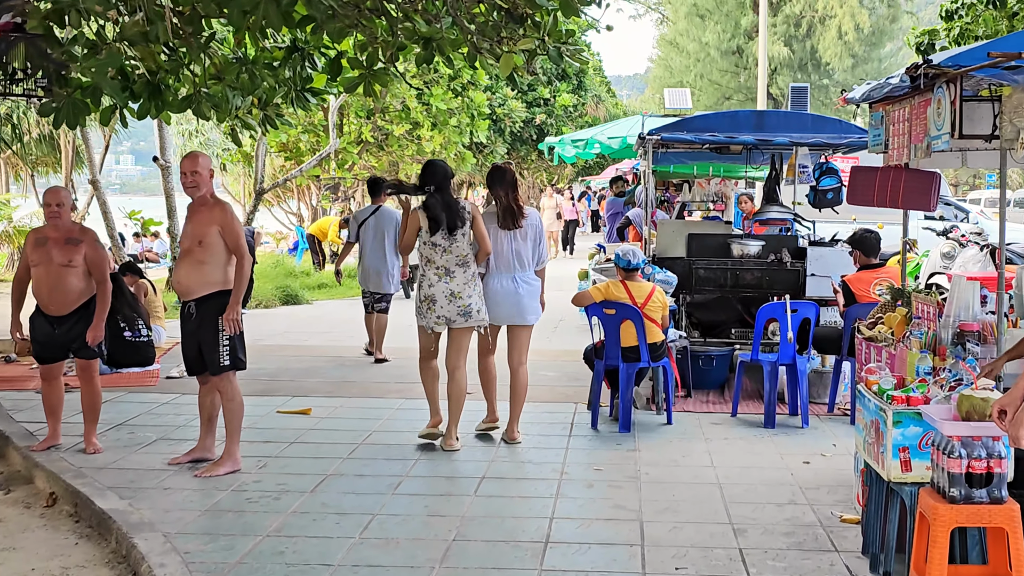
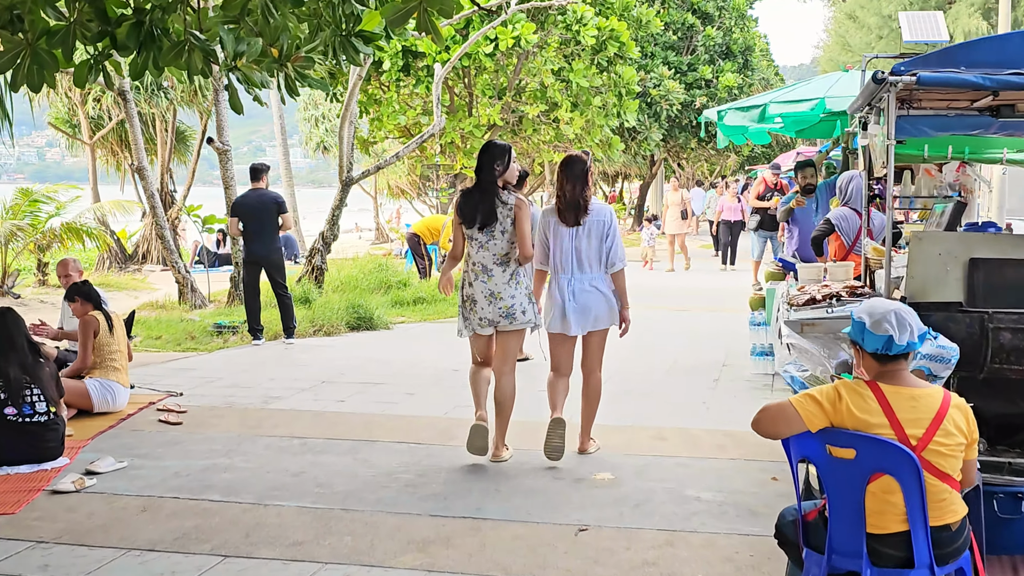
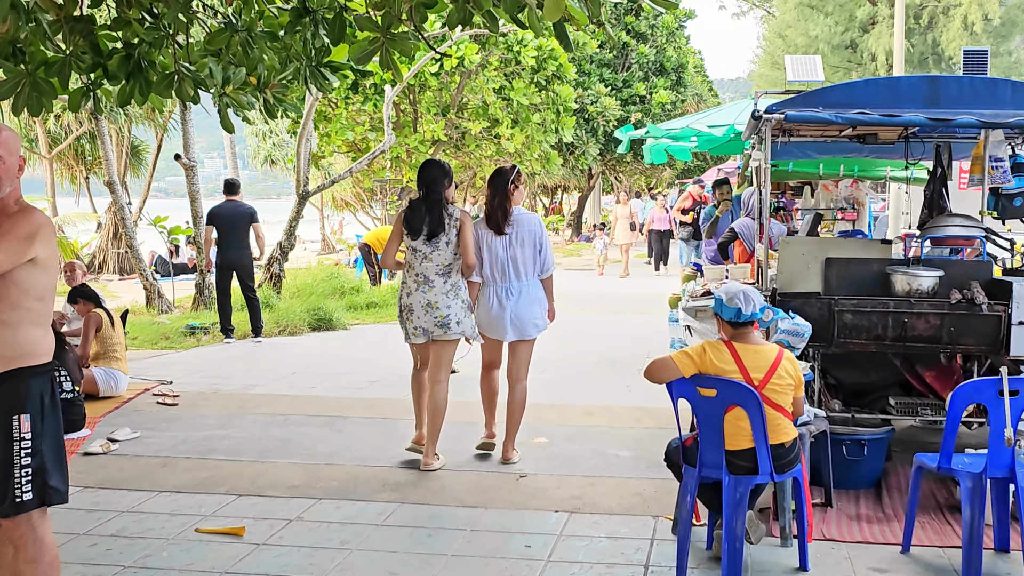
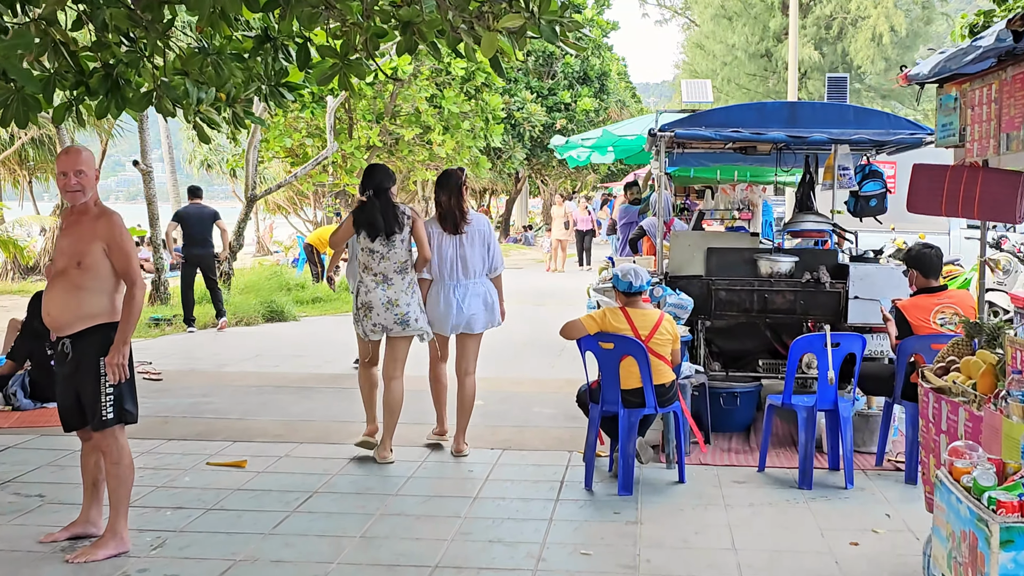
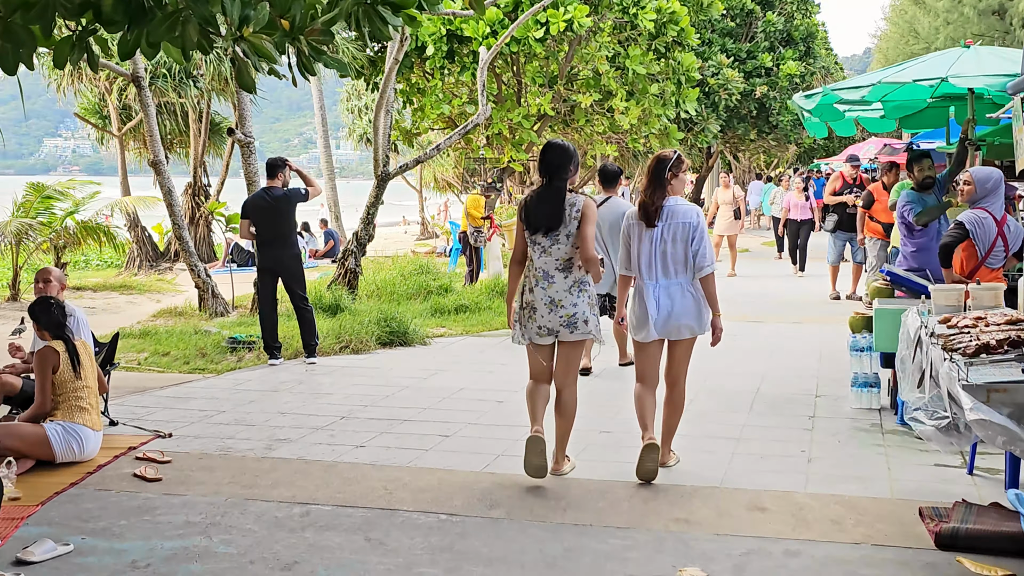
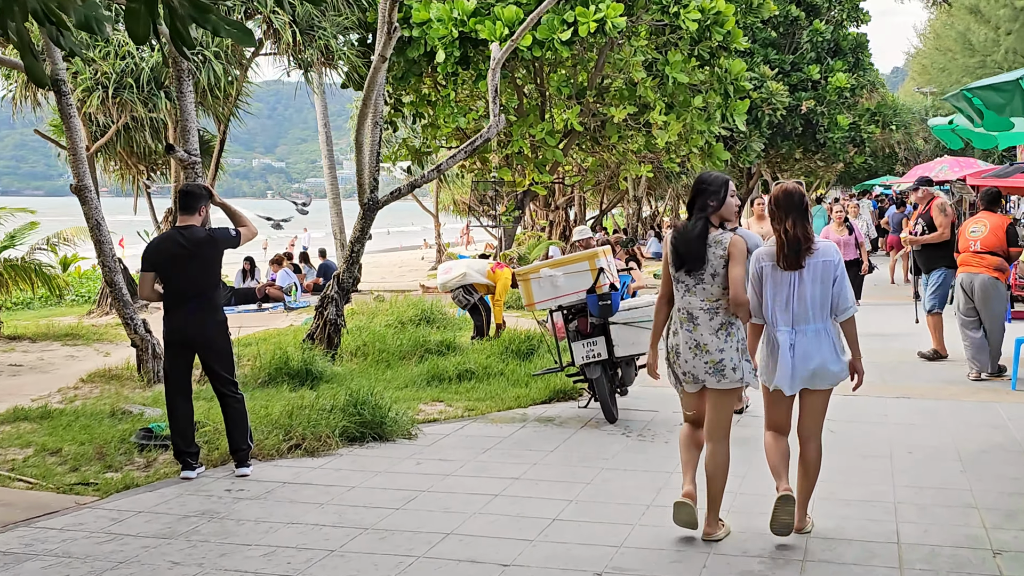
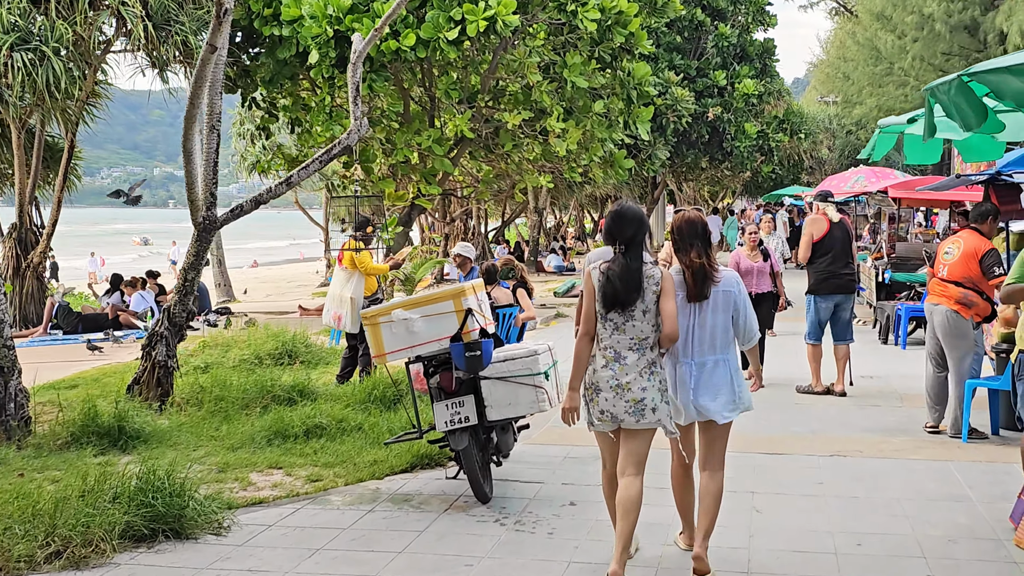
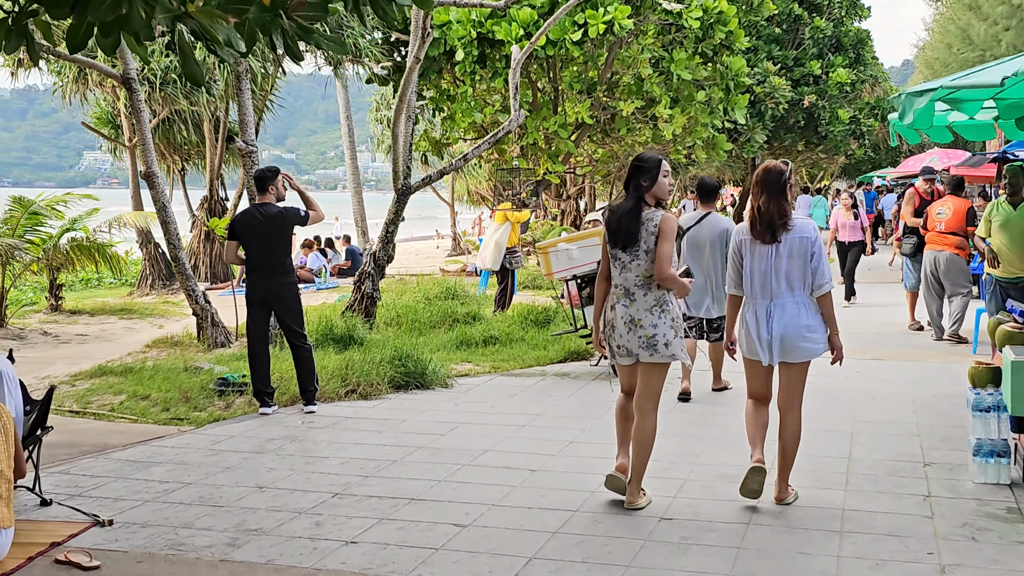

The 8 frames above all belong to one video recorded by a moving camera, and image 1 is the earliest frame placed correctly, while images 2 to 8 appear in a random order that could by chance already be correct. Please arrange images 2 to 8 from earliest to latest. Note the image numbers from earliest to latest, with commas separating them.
4, 3, 2, 5, 8, 6, 7
